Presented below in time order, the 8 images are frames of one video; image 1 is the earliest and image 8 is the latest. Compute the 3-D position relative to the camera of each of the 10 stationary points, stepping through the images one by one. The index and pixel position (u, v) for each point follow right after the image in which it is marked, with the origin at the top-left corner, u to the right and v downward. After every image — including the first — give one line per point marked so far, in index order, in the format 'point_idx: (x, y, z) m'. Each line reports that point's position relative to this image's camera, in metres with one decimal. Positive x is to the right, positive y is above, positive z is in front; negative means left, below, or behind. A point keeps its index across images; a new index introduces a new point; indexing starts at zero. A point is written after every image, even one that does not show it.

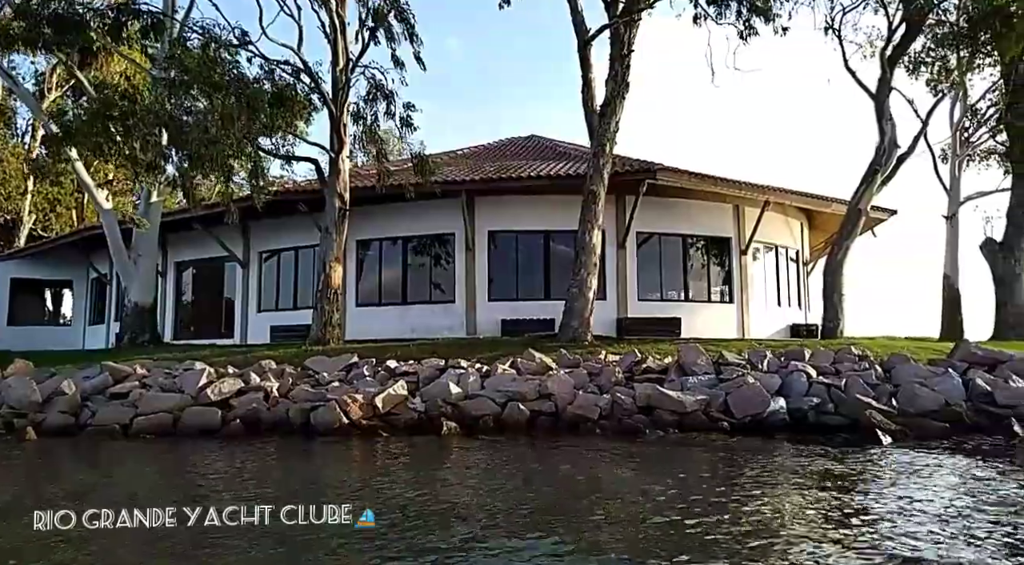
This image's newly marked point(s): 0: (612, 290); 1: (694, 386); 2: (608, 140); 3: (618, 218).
0: (+2.8, -0.2, +19.2) m
1: (+2.0, -1.1, +8.1) m
2: (+1.8, +2.8, +13.7) m
3: (+3.0, +1.7, +19.3) m
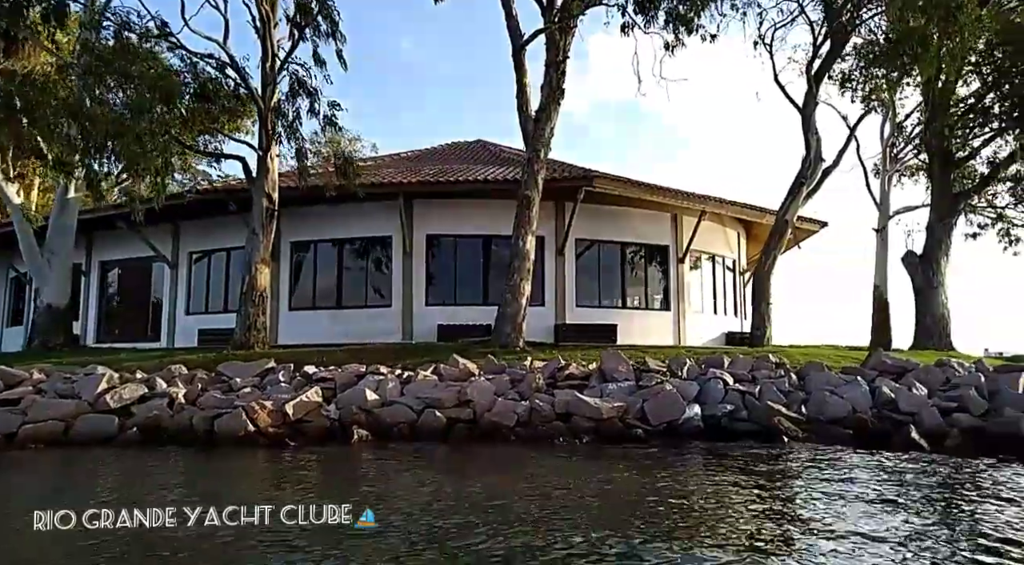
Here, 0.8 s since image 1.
0: (+1.1, -0.4, +19.3) m
1: (+1.1, -1.2, +8.1) m
2: (+0.6, +2.6, +13.8) m
3: (+1.3, +1.5, +19.5) m
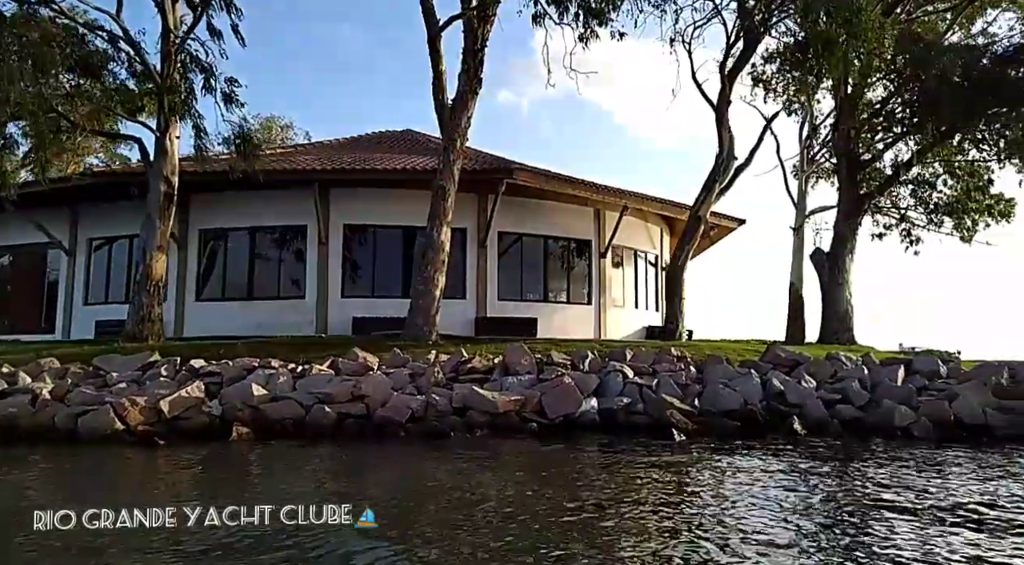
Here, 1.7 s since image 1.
0: (-1.0, -0.2, +19.1) m
1: (0.0, -1.2, +8.1) m
2: (-1.0, +2.8, +13.6) m
3: (-0.8, +1.7, +19.3) m
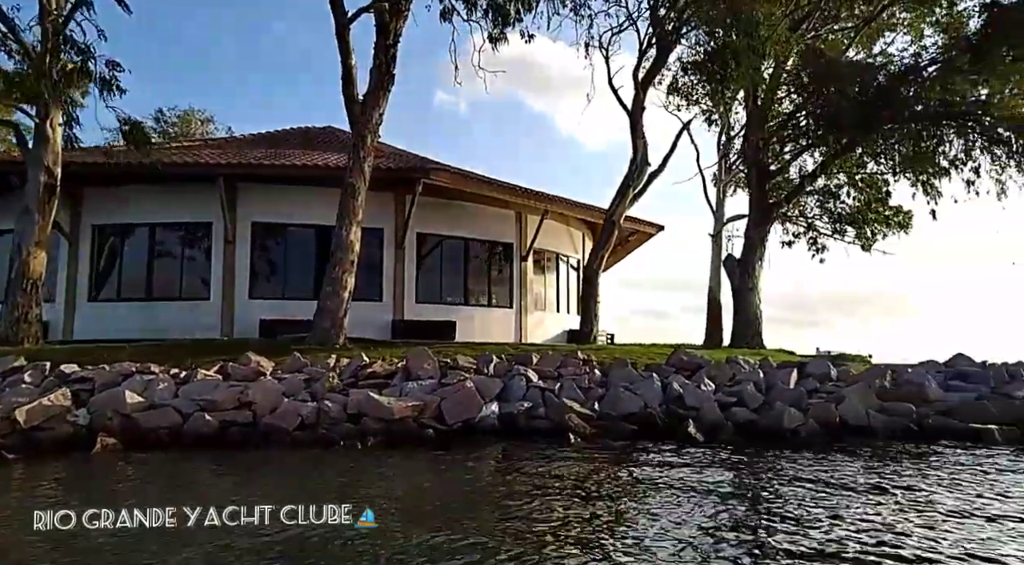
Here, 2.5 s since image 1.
0: (-3.2, -0.2, +18.8) m
1: (-1.1, -1.2, +7.9) m
2: (-2.6, +2.7, +13.3) m
3: (-3.0, +1.7, +19.0) m
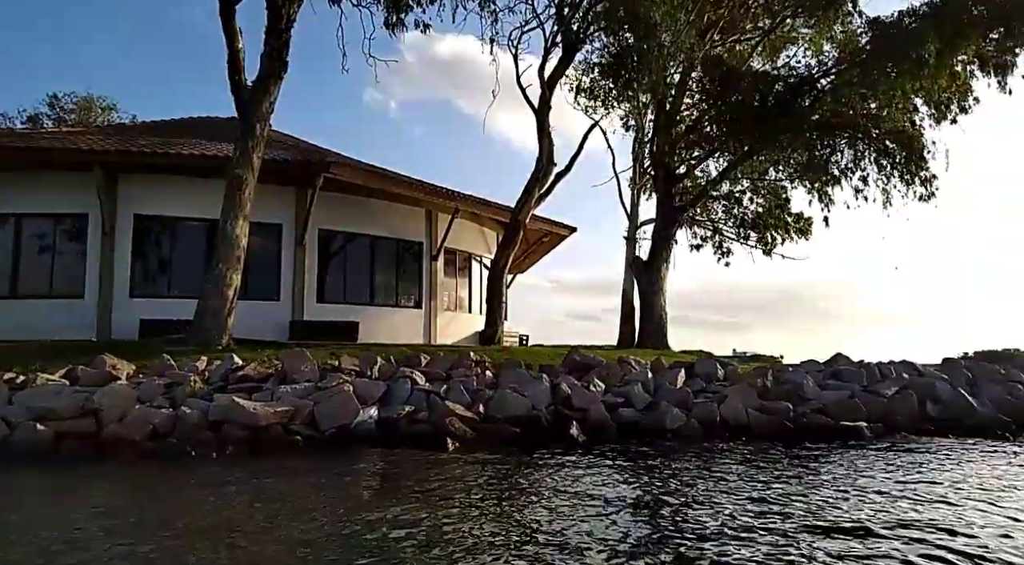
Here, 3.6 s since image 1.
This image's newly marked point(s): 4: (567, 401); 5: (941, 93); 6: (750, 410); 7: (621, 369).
0: (-5.6, -0.2, +18.0) m
1: (-2.3, -1.2, +7.4) m
2: (-4.4, +2.8, +12.6) m
3: (-5.5, +1.7, +18.2) m
4: (+0.6, -1.3, +8.2) m
5: (+10.1, +4.3, +16.9) m
6: (+2.7, -1.4, +8.1) m
7: (+1.4, -1.1, +9.5) m
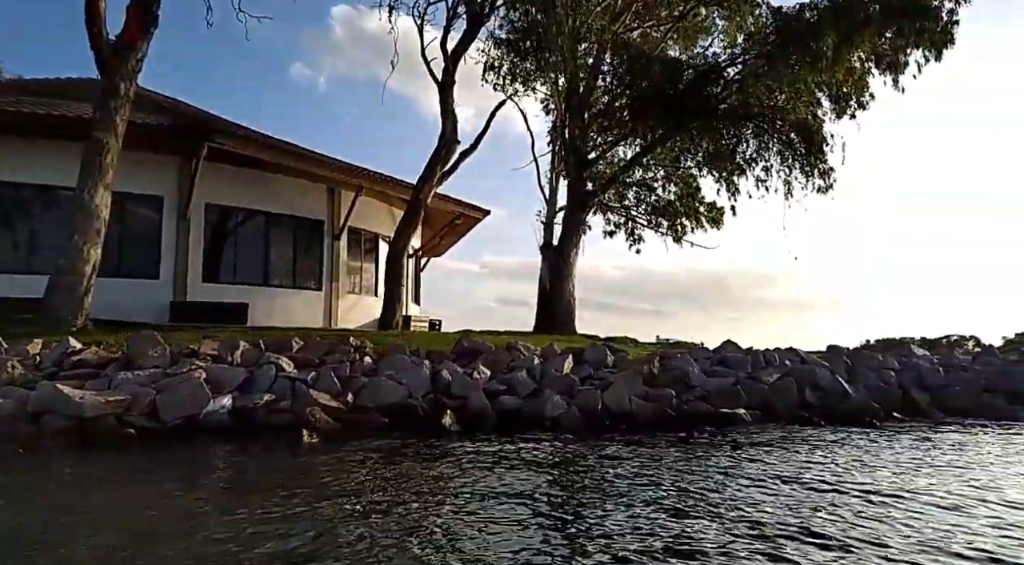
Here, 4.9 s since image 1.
0: (-8.0, +0.3, +16.7) m
1: (-3.5, -0.9, +6.6) m
2: (-6.1, +3.2, +11.5) m
3: (-7.8, +2.3, +17.0) m
4: (-0.7, -1.1, +7.8) m
5: (+7.8, +4.6, +17.3) m
6: (+1.3, -1.3, +7.9) m
7: (-0.1, -0.9, +9.1) m
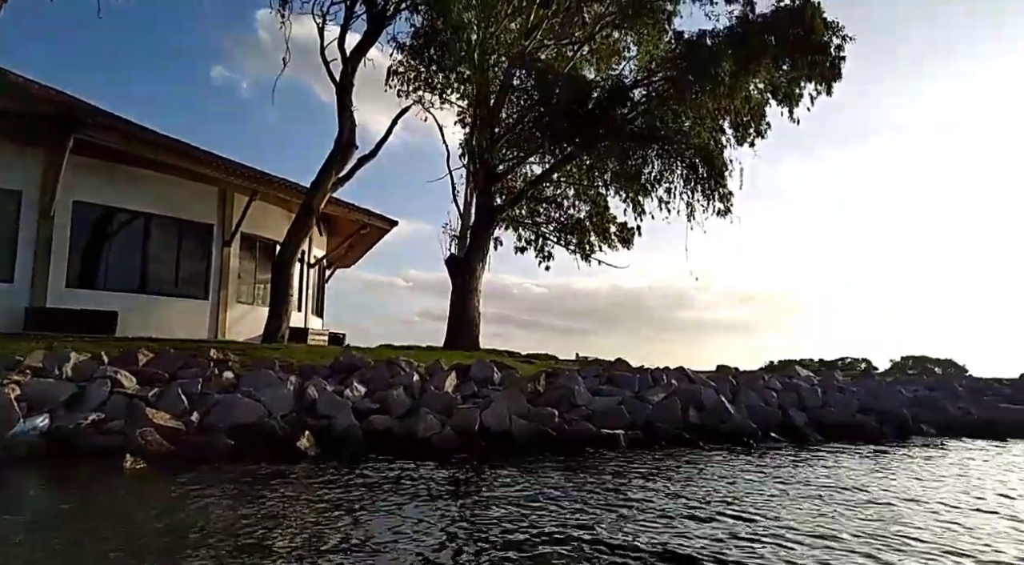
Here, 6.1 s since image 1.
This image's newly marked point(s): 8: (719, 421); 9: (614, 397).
0: (-10.2, +0.3, +15.2) m
1: (-4.6, -0.9, +5.6) m
2: (-7.7, +3.1, +10.3) m
3: (-10.0, +2.2, +15.5) m
4: (-2.0, -1.2, +7.1) m
5: (+5.5, +4.1, +17.7) m
6: (0.0, -1.4, +7.5) m
7: (-1.5, -1.0, +8.5) m
8: (+2.5, -1.6, +8.5) m
9: (+1.2, -1.3, +8.4) m
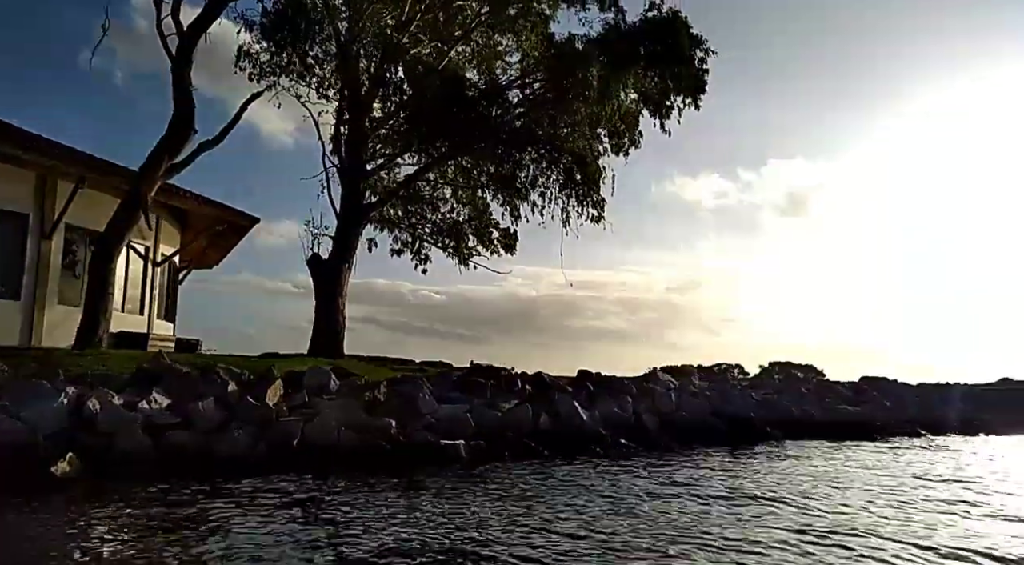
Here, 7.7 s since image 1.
0: (-12.9, +0.4, +12.5) m
1: (-5.8, -0.8, +3.9) m
2: (-9.5, +3.3, +8.1) m
3: (-12.7, +2.3, +12.8) m
4: (-3.4, -1.1, +5.8) m
5: (+2.3, +4.1, +17.5) m
6: (-1.5, -1.3, +6.5) m
7: (-3.1, -1.0, +7.3) m
8: (+0.7, -1.6, +7.9) m
9: (-0.5, -1.3, +7.6) m
